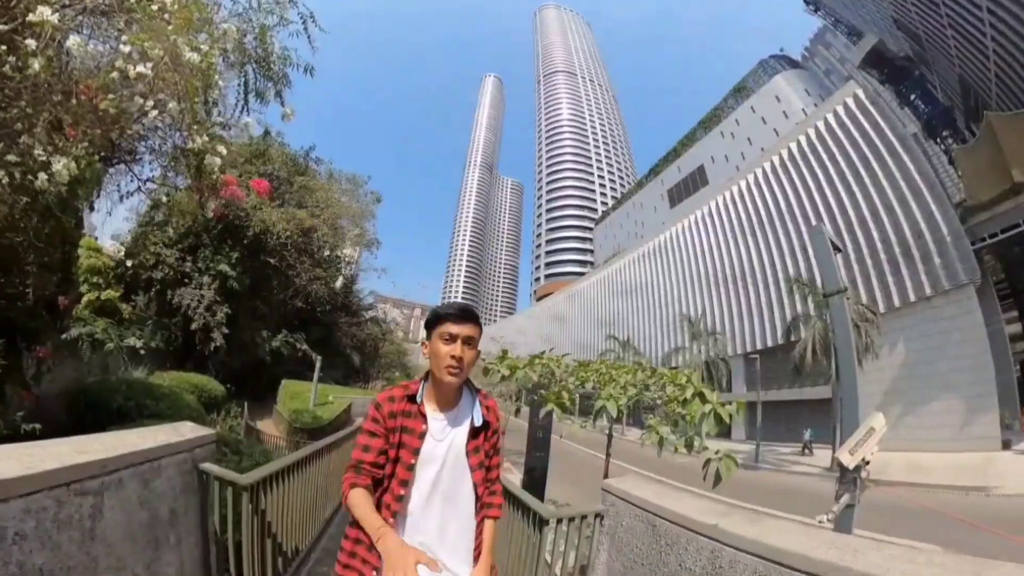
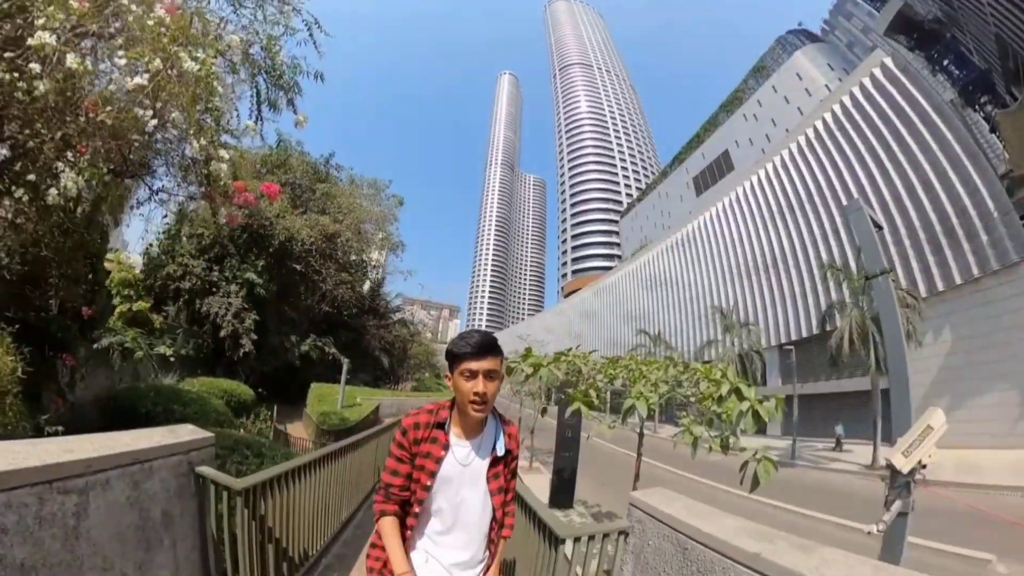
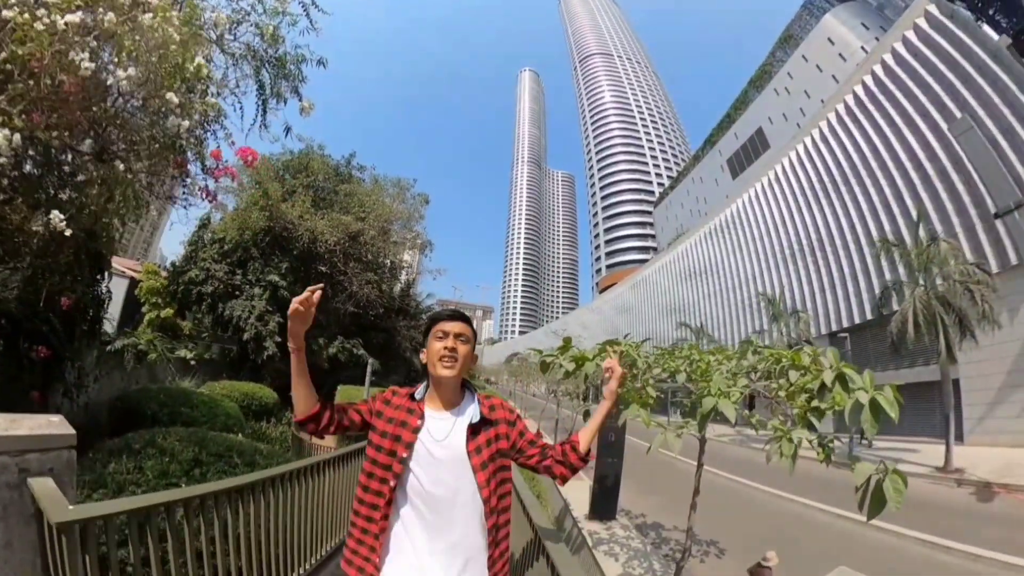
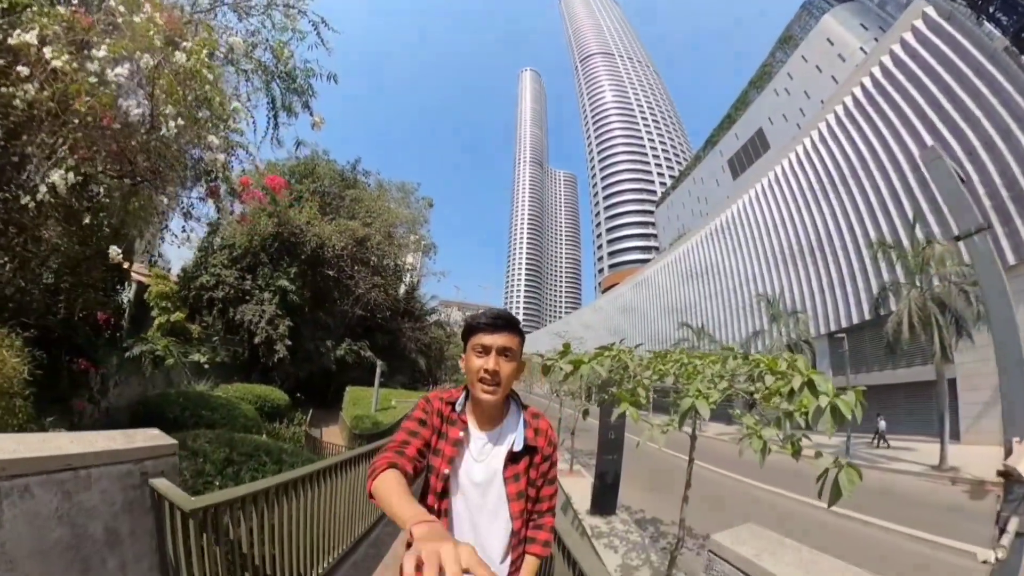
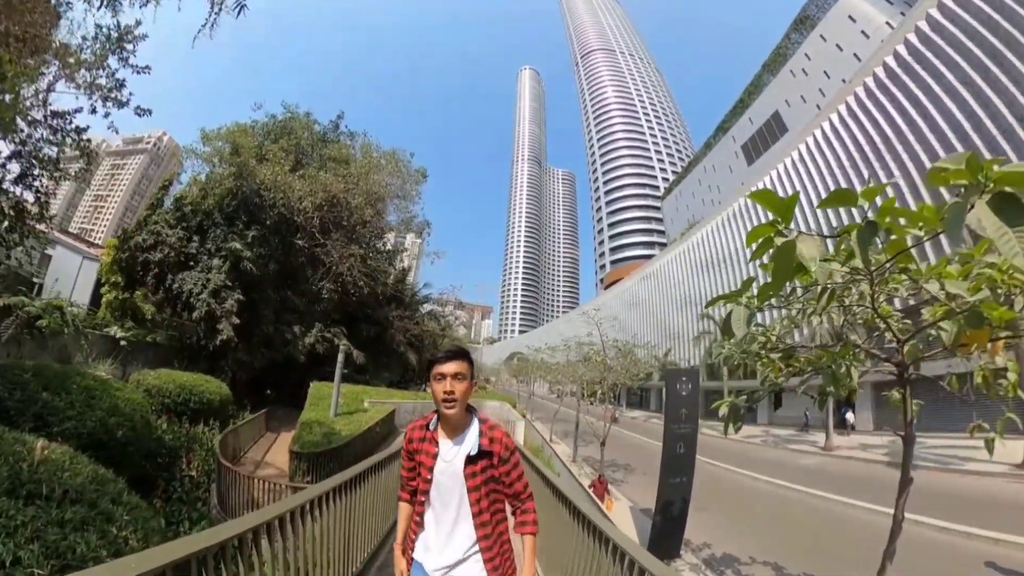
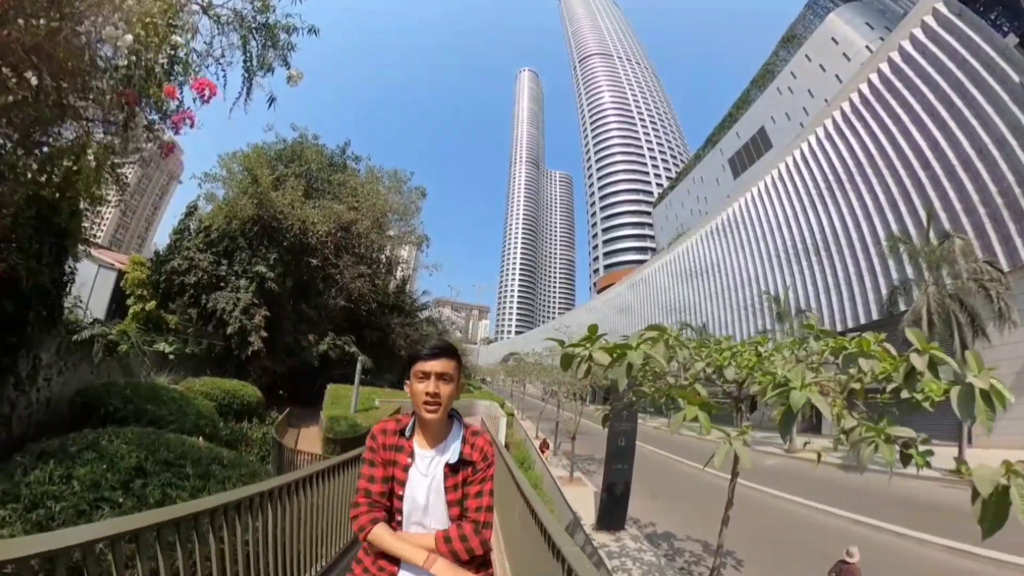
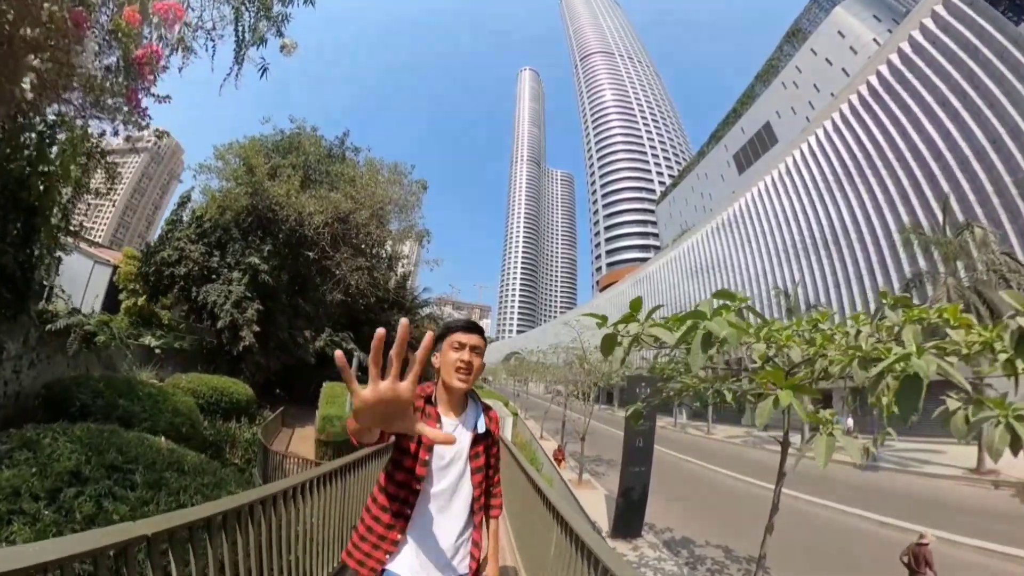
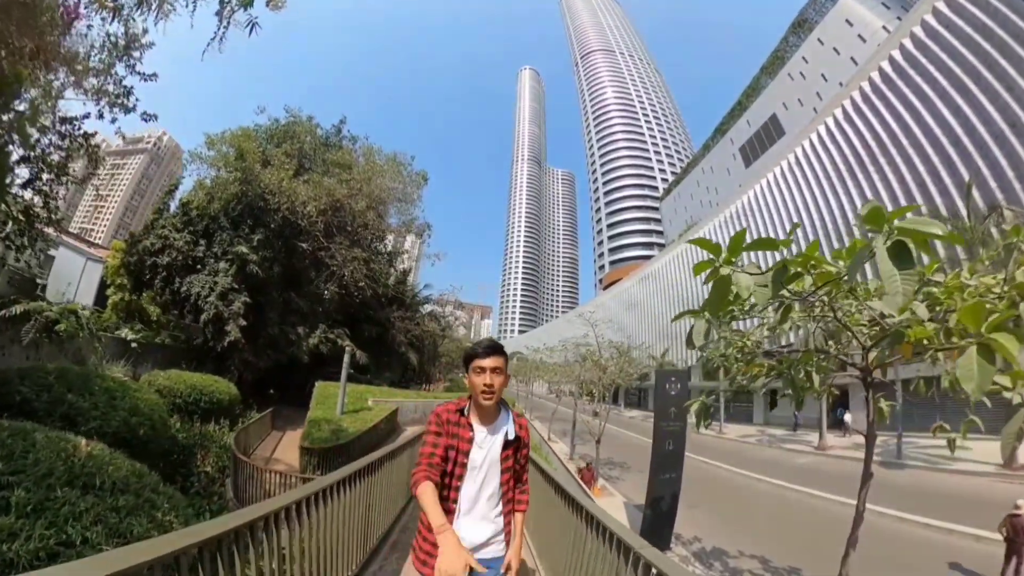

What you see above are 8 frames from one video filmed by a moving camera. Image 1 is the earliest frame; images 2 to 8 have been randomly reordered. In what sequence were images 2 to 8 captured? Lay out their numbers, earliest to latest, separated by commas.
2, 4, 3, 6, 7, 8, 5
